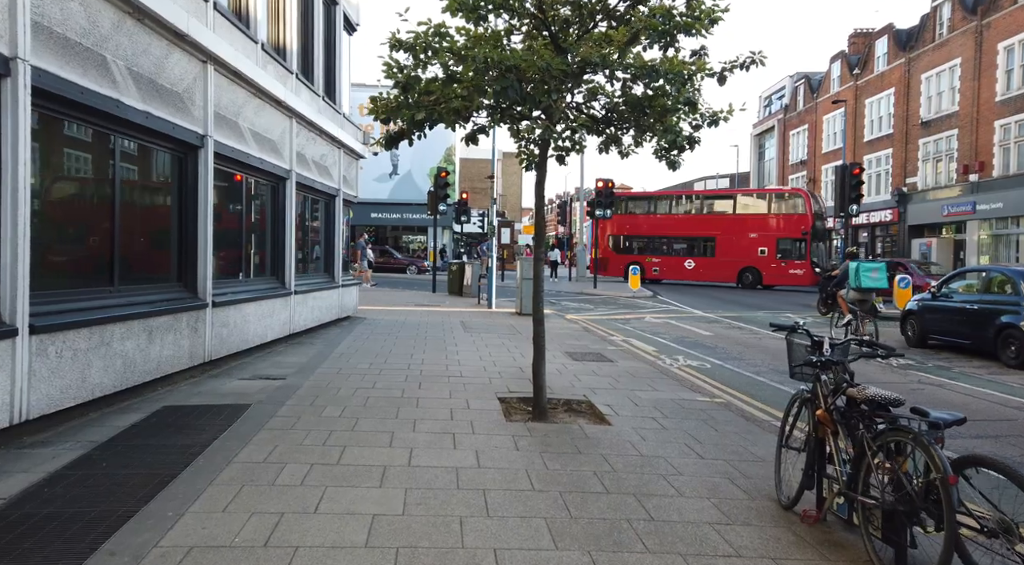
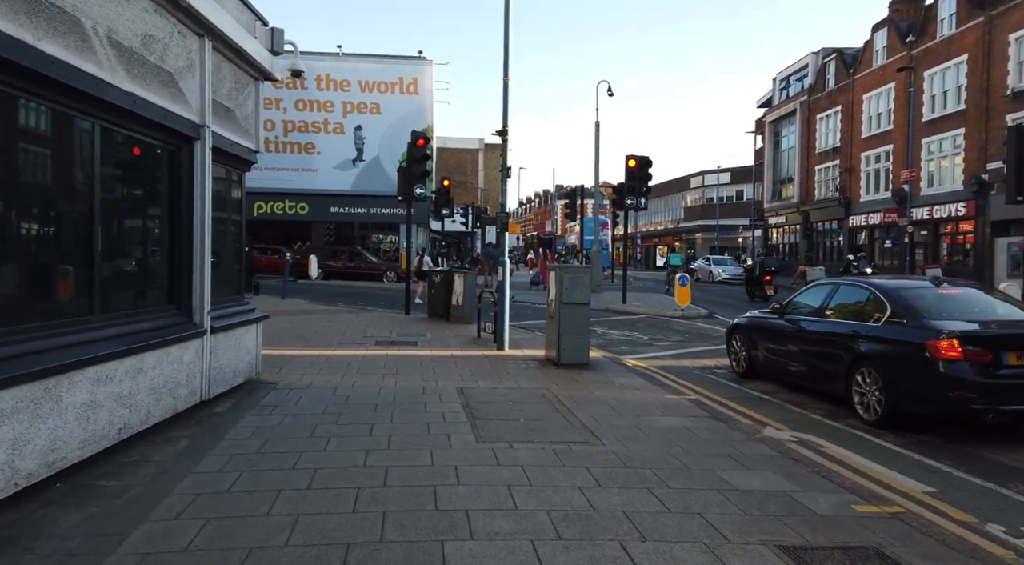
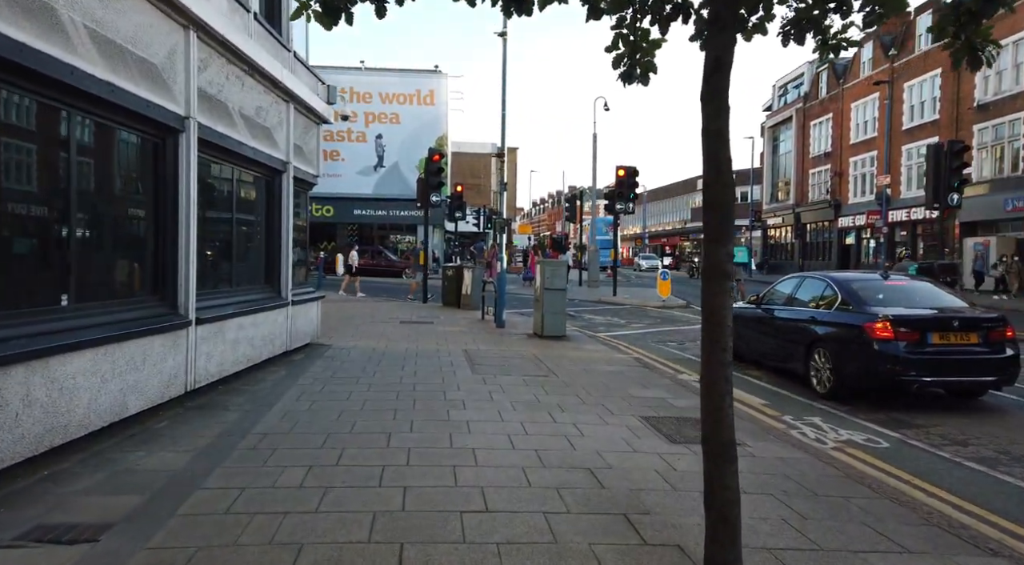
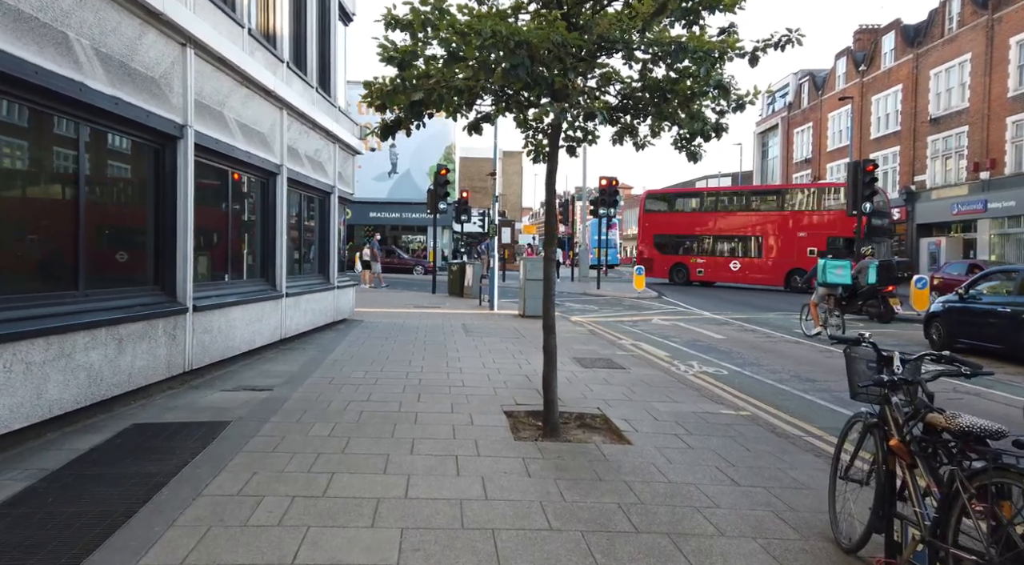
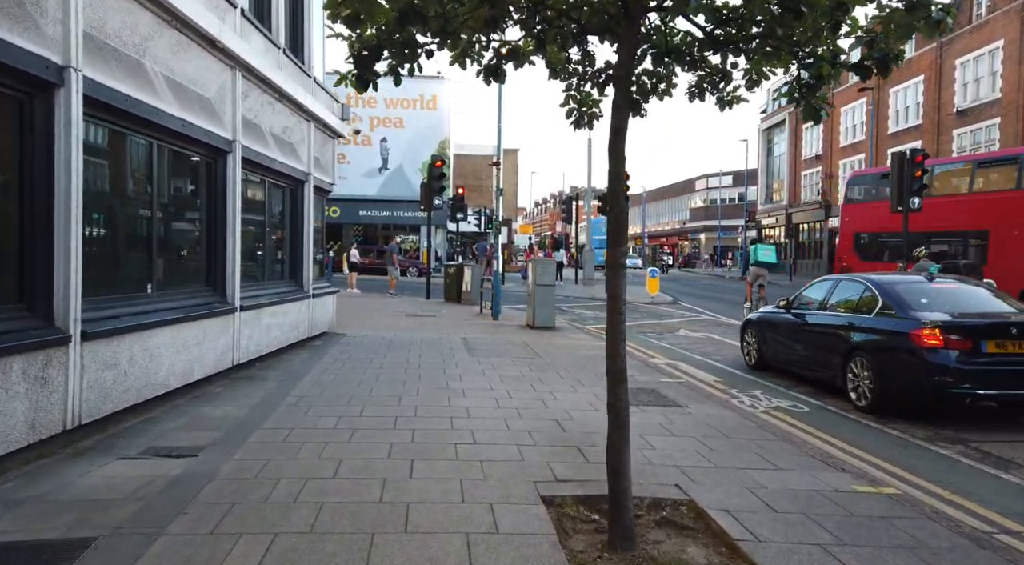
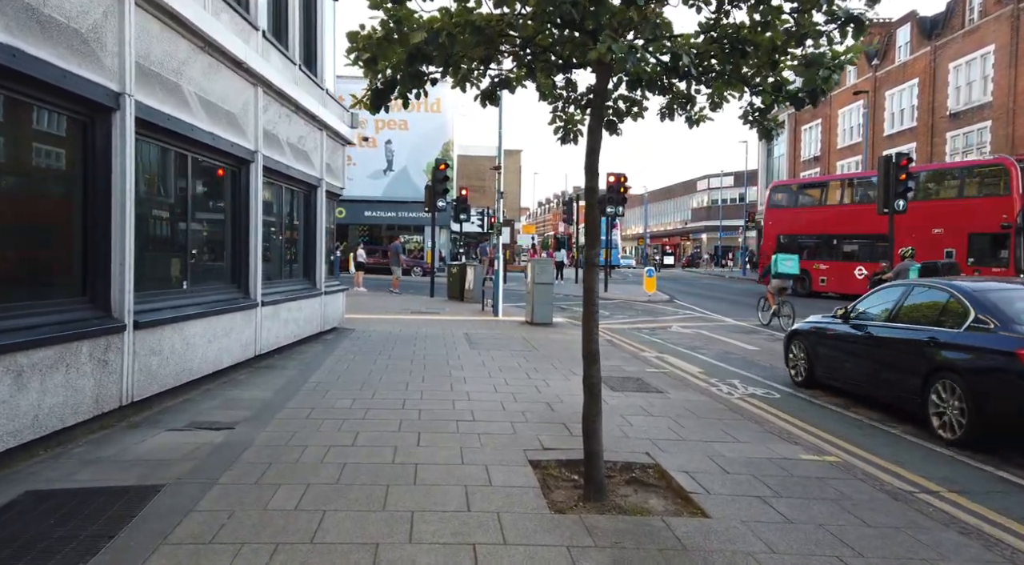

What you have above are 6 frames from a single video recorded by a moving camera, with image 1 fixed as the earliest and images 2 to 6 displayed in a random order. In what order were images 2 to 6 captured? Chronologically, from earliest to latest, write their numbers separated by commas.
4, 6, 5, 3, 2
